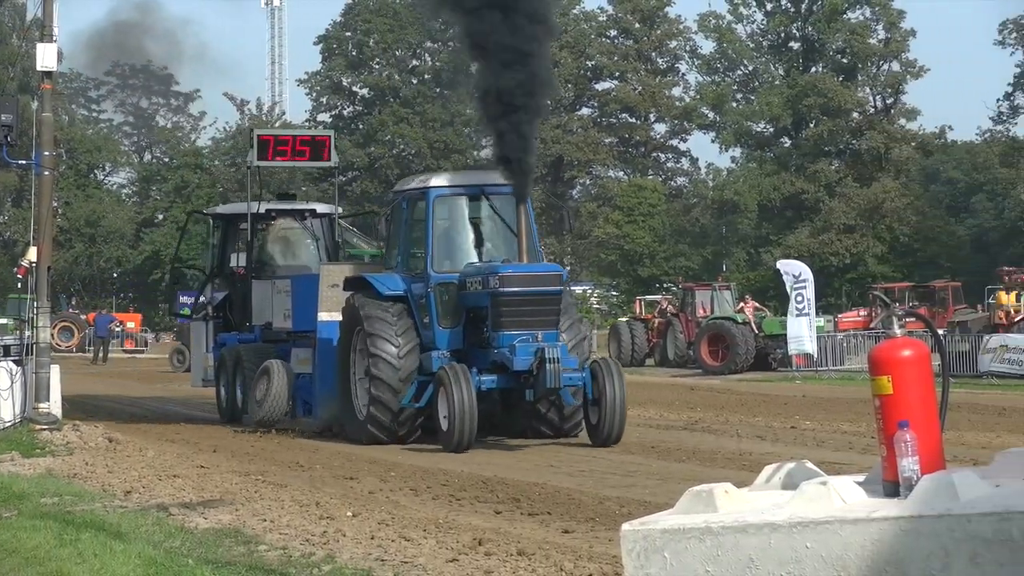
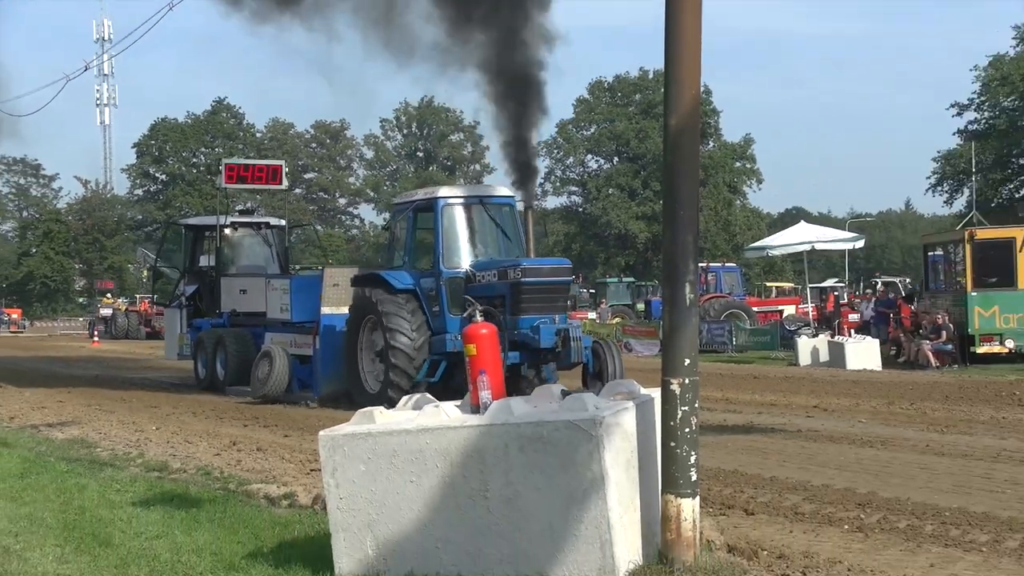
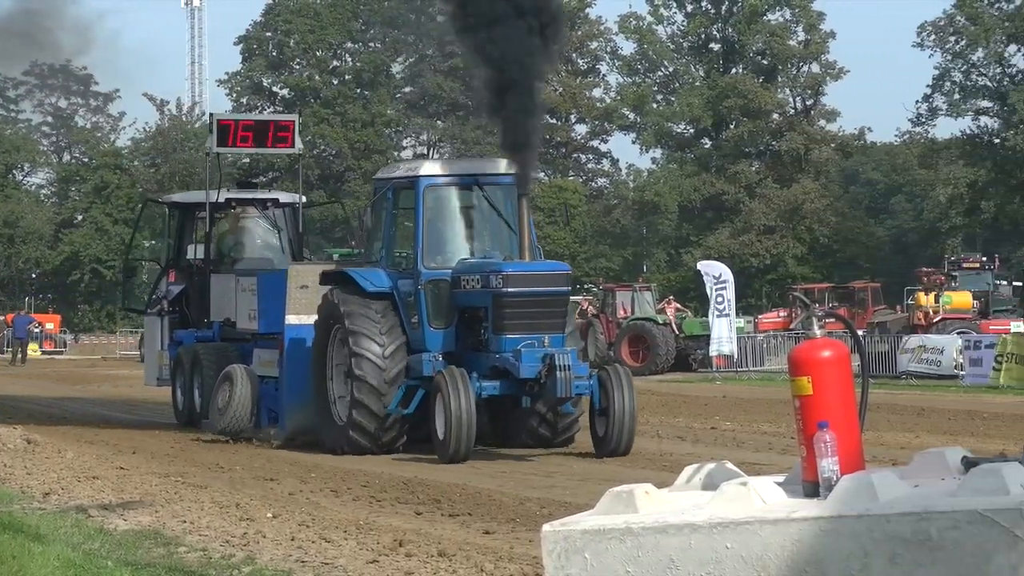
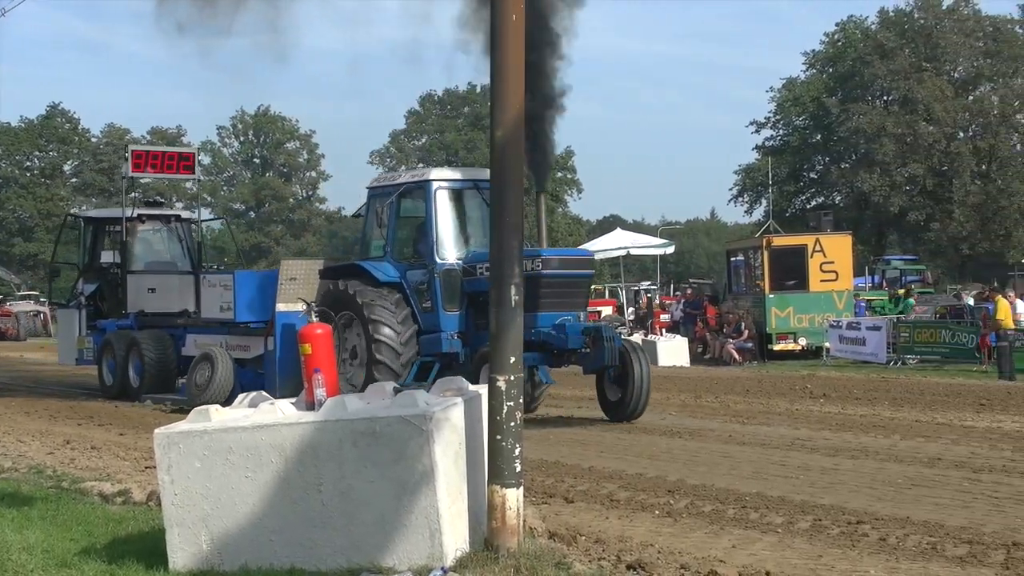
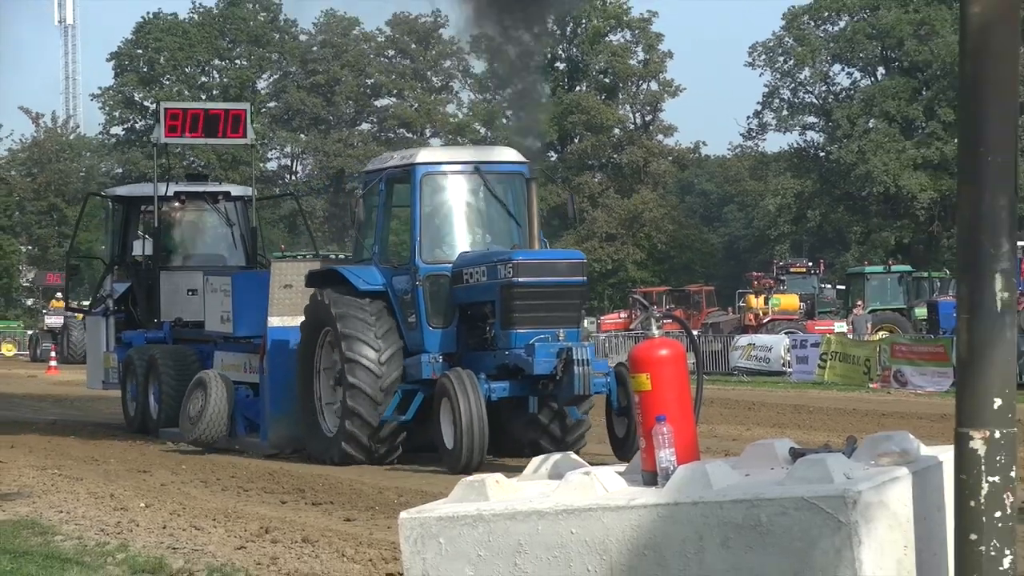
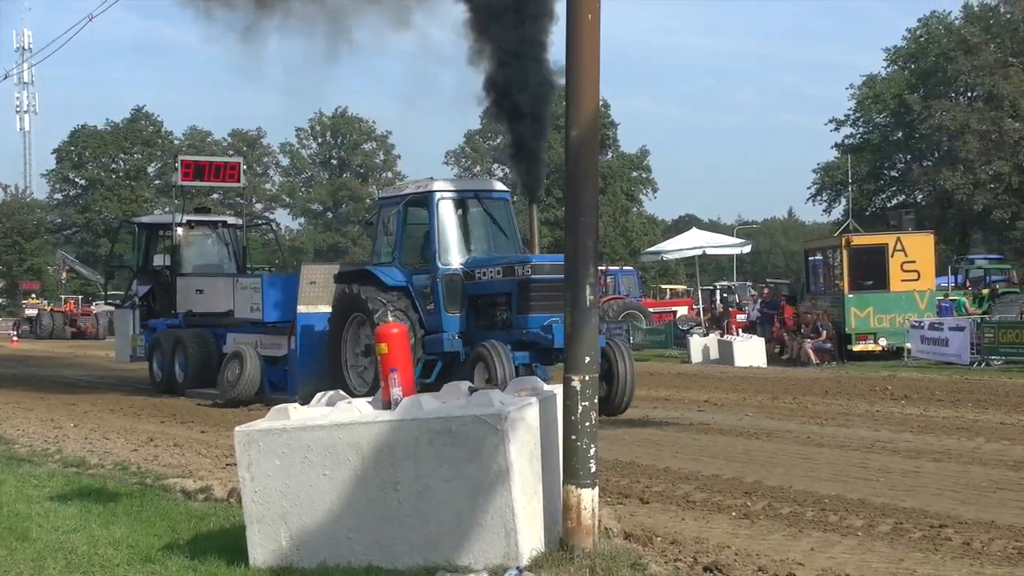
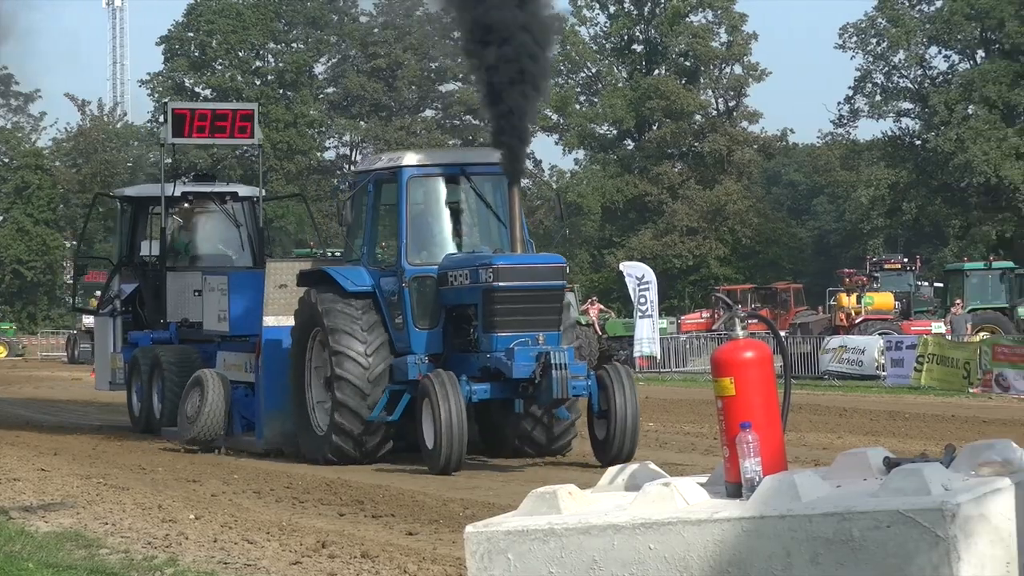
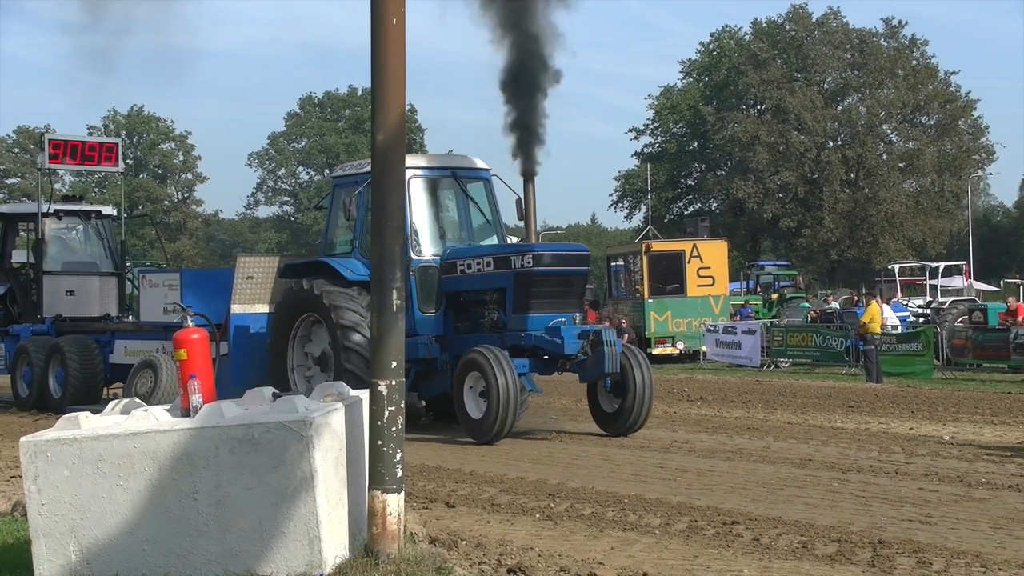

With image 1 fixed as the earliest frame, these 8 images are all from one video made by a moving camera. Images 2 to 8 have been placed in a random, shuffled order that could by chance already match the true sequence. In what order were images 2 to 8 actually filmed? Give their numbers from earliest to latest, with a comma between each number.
3, 7, 5, 2, 6, 4, 8
